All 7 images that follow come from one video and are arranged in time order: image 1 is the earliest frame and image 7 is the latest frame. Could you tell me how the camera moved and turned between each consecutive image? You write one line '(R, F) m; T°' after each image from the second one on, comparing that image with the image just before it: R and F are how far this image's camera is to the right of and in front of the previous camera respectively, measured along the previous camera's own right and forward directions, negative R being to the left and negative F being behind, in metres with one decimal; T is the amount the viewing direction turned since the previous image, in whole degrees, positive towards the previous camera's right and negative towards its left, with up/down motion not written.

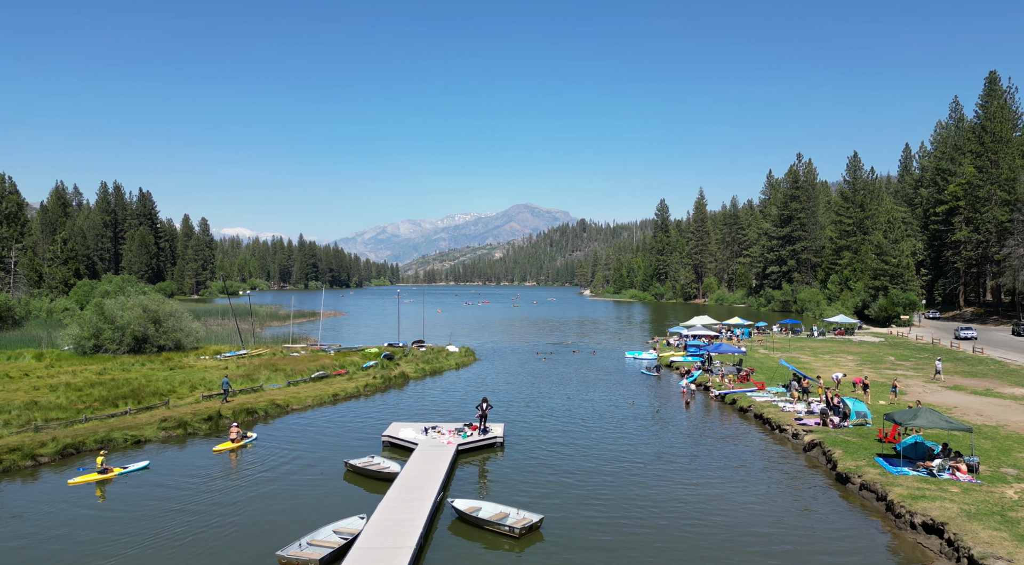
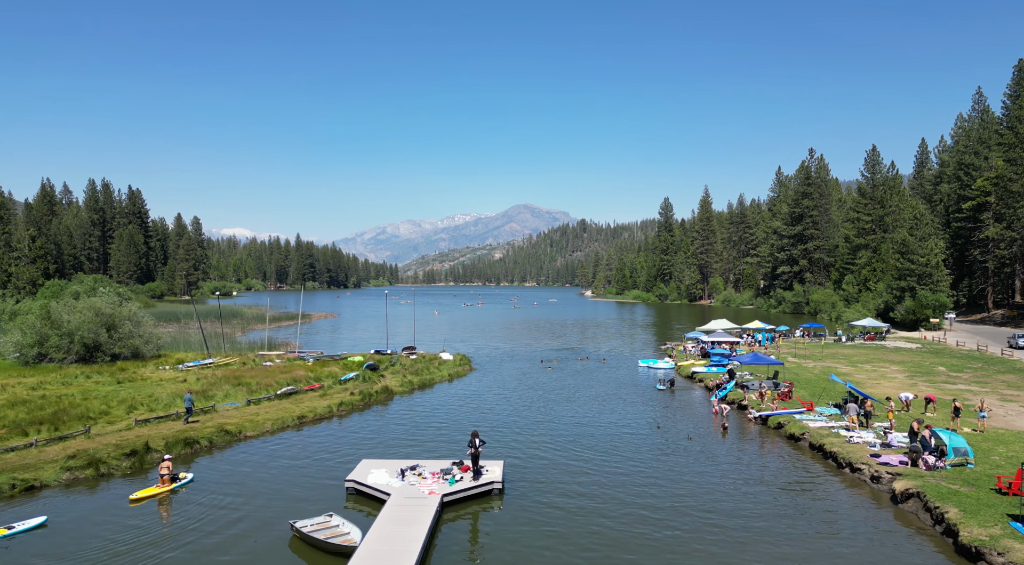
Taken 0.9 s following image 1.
(0.0, +4.6) m; 0°
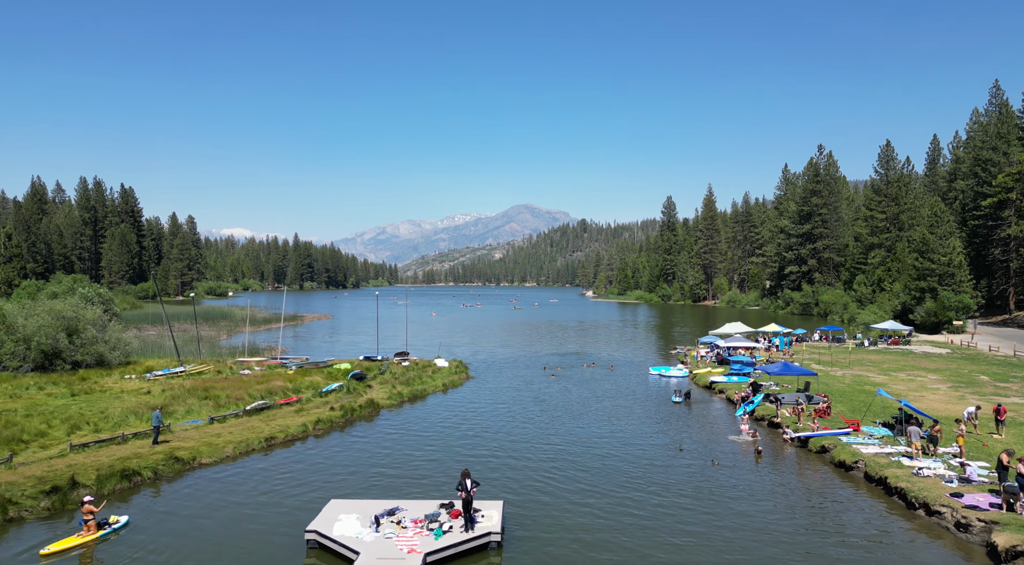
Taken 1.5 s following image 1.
(0.0, +3.1) m; 0°
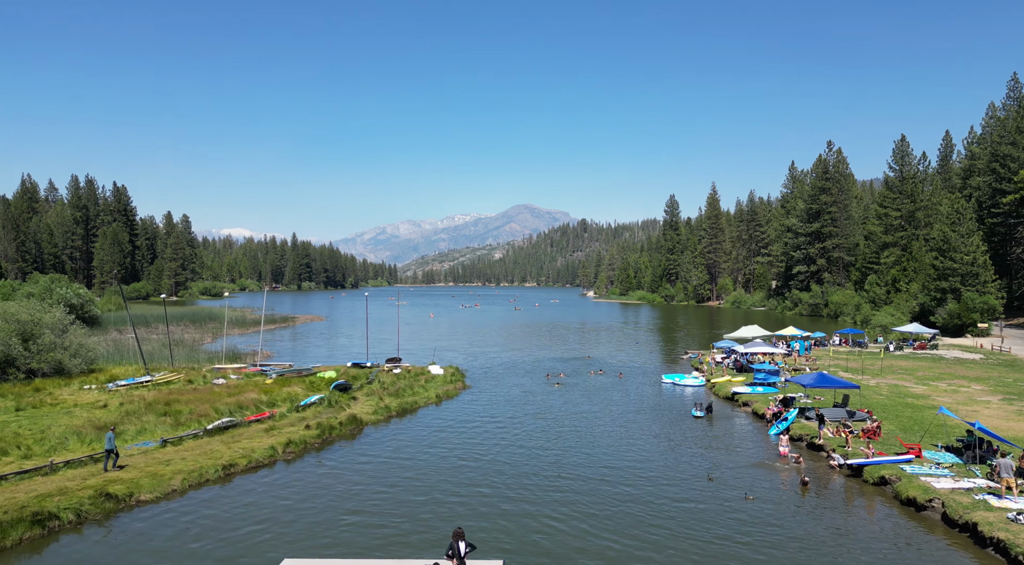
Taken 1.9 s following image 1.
(0.0, +3.1) m; 0°
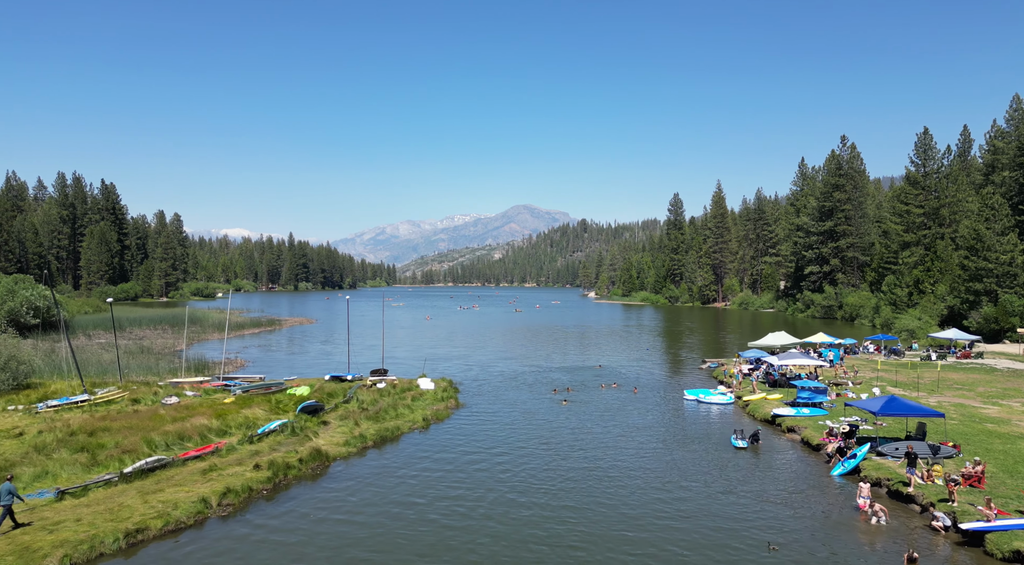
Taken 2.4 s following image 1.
(0.0, +4.3) m; 0°
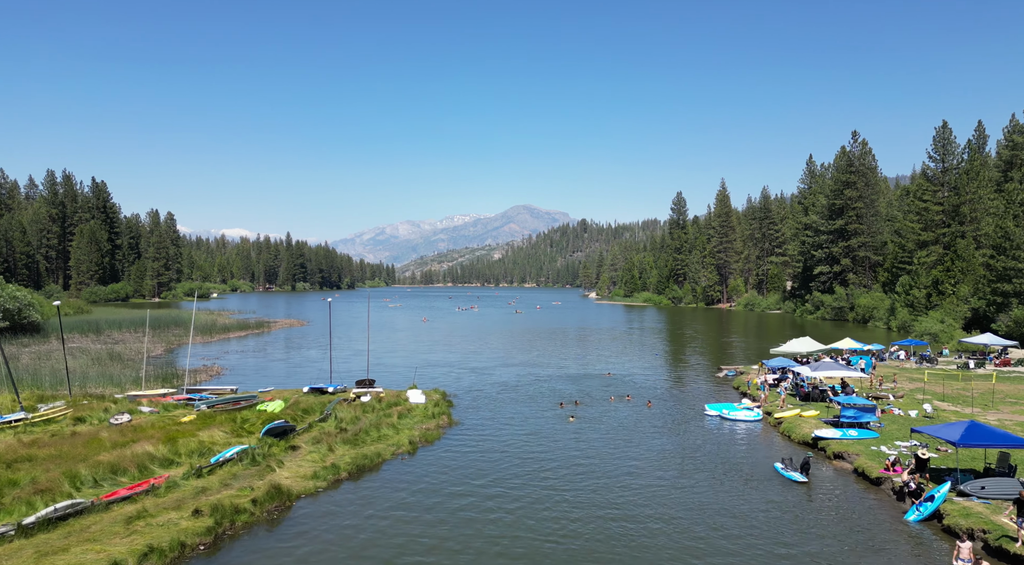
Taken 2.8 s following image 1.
(0.0, +3.3) m; 0°
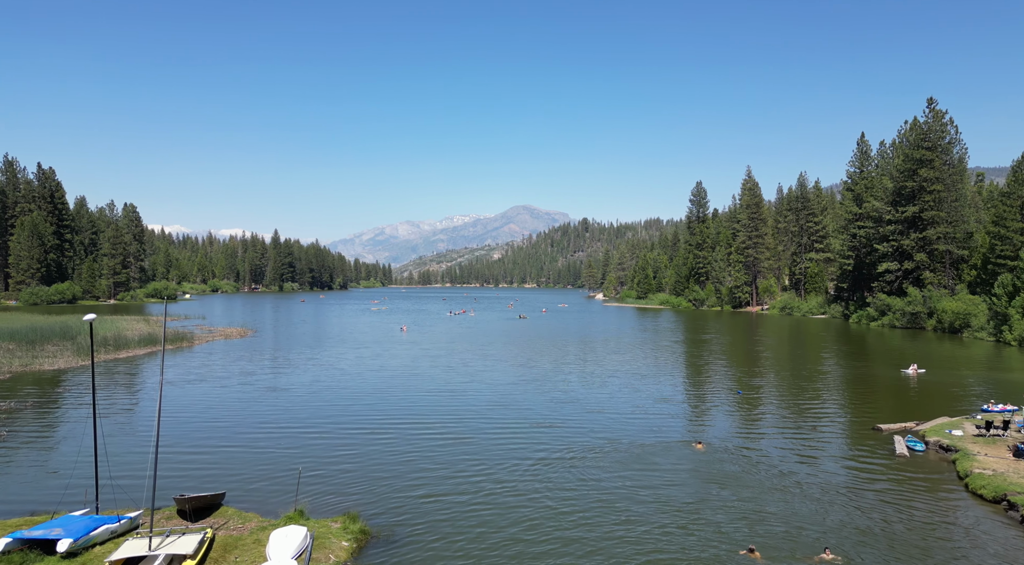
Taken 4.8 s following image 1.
(-0.2, +17.0) m; 0°
